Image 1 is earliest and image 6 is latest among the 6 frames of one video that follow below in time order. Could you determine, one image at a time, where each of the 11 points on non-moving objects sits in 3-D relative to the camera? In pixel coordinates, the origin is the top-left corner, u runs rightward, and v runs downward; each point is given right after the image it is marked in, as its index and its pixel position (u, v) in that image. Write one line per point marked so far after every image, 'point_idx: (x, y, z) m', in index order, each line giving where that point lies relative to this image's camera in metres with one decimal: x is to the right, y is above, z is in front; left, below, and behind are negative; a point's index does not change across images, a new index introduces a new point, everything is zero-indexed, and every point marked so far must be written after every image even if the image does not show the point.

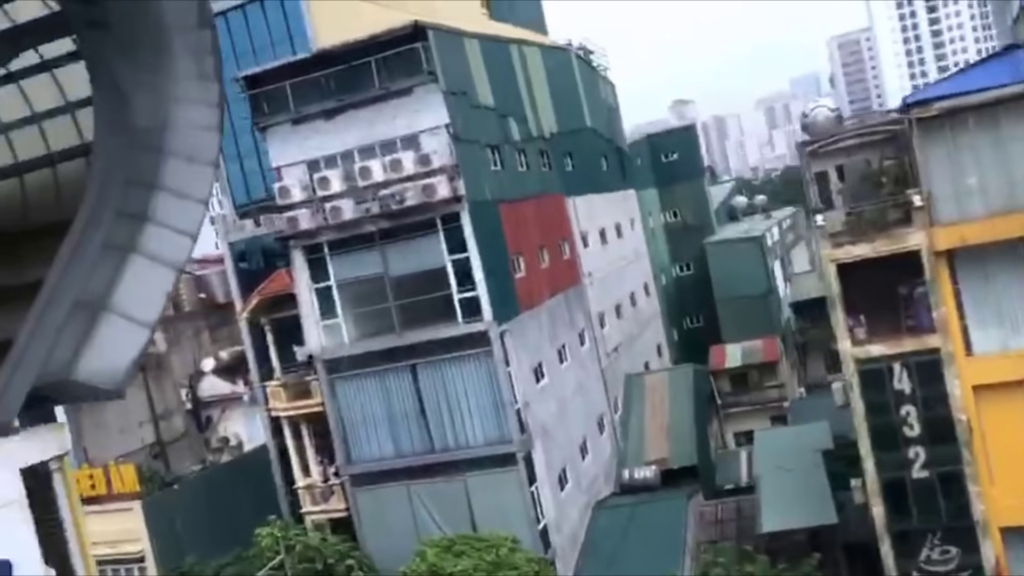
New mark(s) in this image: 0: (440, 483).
0: (-1.3, -3.4, +14.8) m
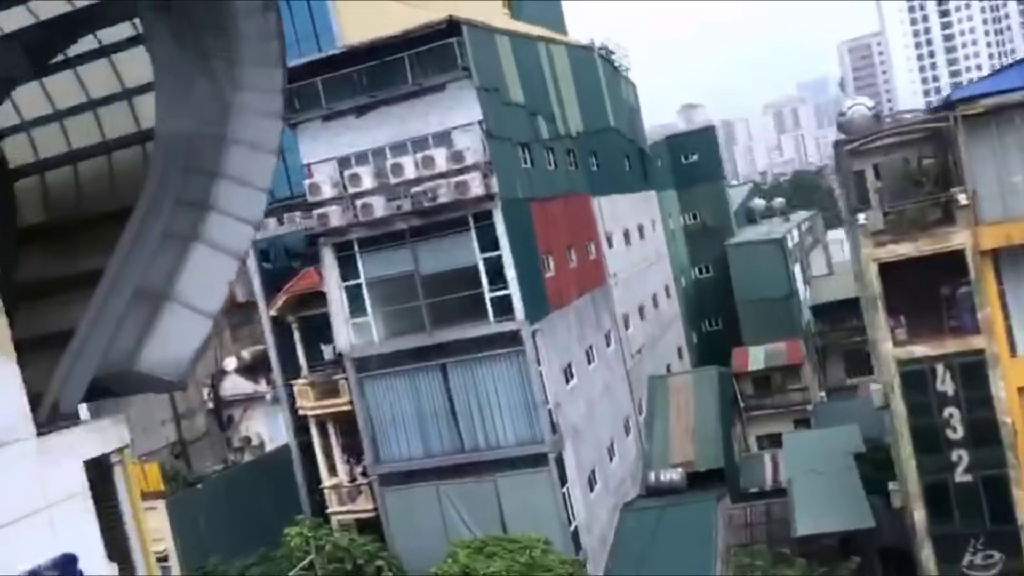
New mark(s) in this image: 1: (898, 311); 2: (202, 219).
0: (-0.8, -3.4, +14.6) m
1: (+5.8, -0.3, +12.5) m
2: (-2.1, +0.5, +5.8) m
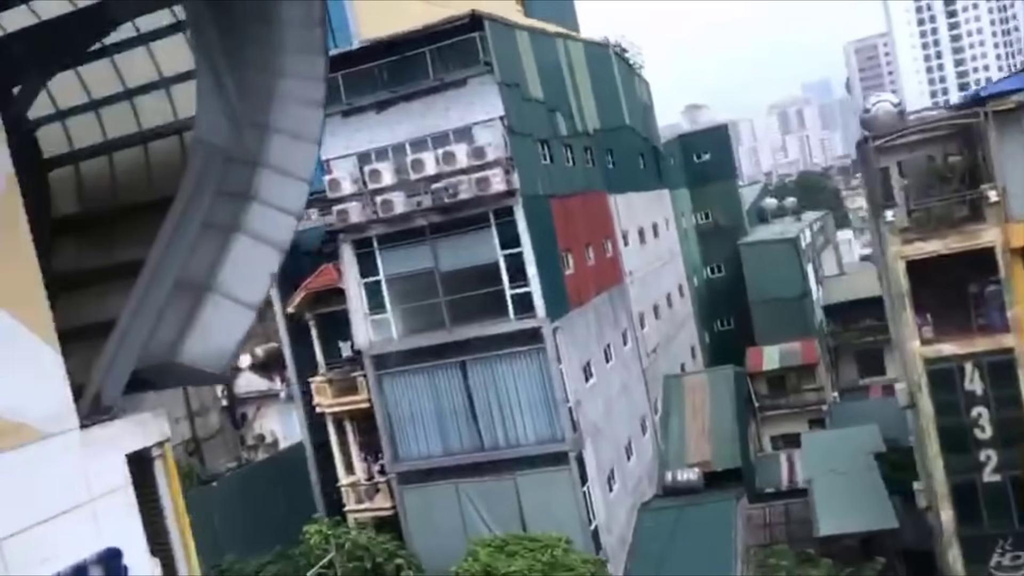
0: (-0.4, -3.4, +14.5) m
1: (+6.1, -0.3, +12.4) m
2: (-1.8, +0.5, +5.7) m
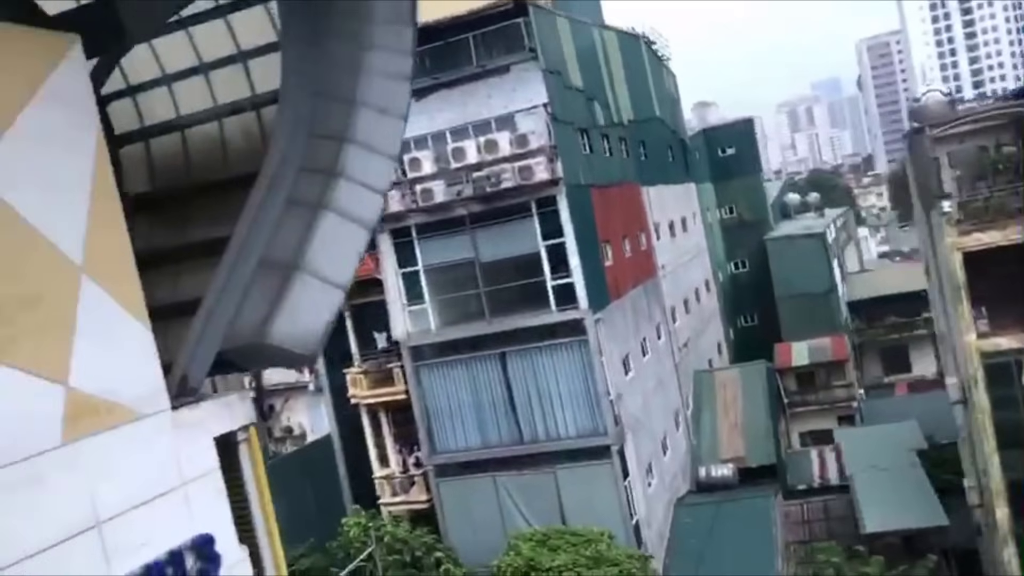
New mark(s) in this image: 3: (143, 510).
0: (+0.3, -3.2, +14.3) m
1: (+6.8, -0.2, +12.2) m
2: (-1.2, +0.7, +5.5) m
3: (-2.0, -1.2, +4.5) m
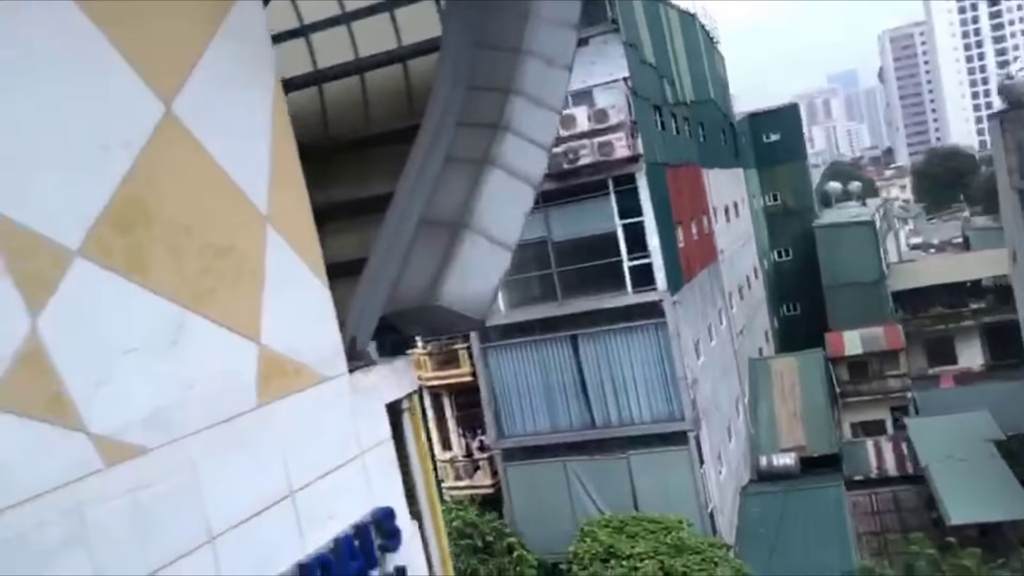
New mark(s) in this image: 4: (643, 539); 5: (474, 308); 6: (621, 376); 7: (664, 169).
0: (+1.5, -2.9, +14.0) m
1: (+8.0, 0.0, +11.7) m
2: (-0.1, +0.9, +5.1) m
3: (-0.9, -0.9, +4.1) m
4: (+1.9, -3.7, +12.5) m
5: (-0.2, -0.1, +4.8) m
6: (+1.8, -1.4, +13.7) m
7: (+2.6, +2.0, +14.4) m
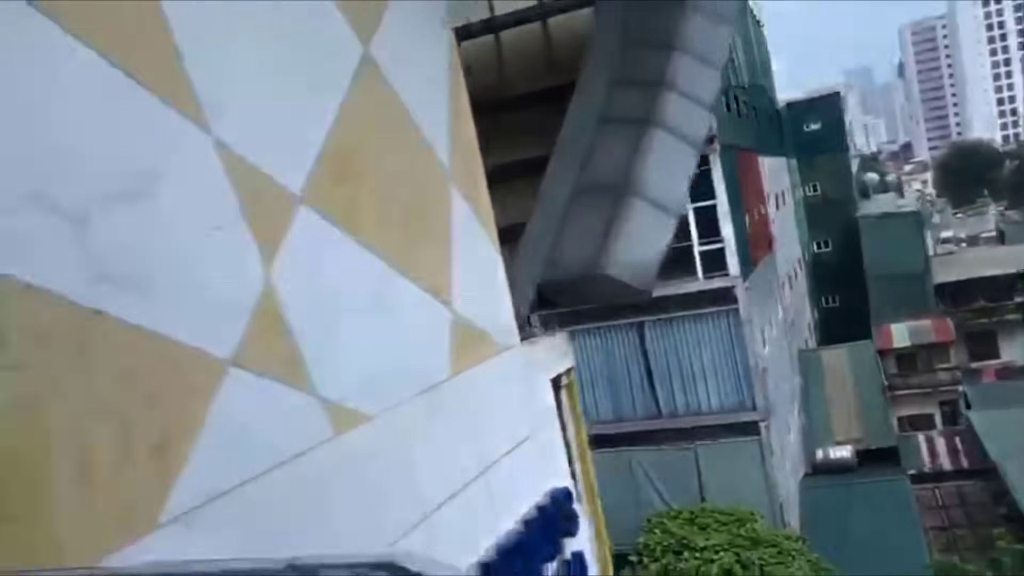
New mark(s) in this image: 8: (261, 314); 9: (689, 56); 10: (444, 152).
0: (+2.5, -2.6, +13.6) m
1: (+9.0, +0.2, +11.2) m
2: (+0.9, +1.1, +4.8) m
3: (0.0, -0.8, +3.8) m
4: (+3.0, -3.5, +12.2) m
5: (+0.7, +0.1, +4.5) m
6: (+2.8, -1.2, +13.4) m
7: (+3.7, +2.3, +14.0) m
8: (-0.8, -0.1, +2.6) m
9: (+1.1, +1.4, +4.9) m
10: (-0.3, +0.6, +3.8) m
